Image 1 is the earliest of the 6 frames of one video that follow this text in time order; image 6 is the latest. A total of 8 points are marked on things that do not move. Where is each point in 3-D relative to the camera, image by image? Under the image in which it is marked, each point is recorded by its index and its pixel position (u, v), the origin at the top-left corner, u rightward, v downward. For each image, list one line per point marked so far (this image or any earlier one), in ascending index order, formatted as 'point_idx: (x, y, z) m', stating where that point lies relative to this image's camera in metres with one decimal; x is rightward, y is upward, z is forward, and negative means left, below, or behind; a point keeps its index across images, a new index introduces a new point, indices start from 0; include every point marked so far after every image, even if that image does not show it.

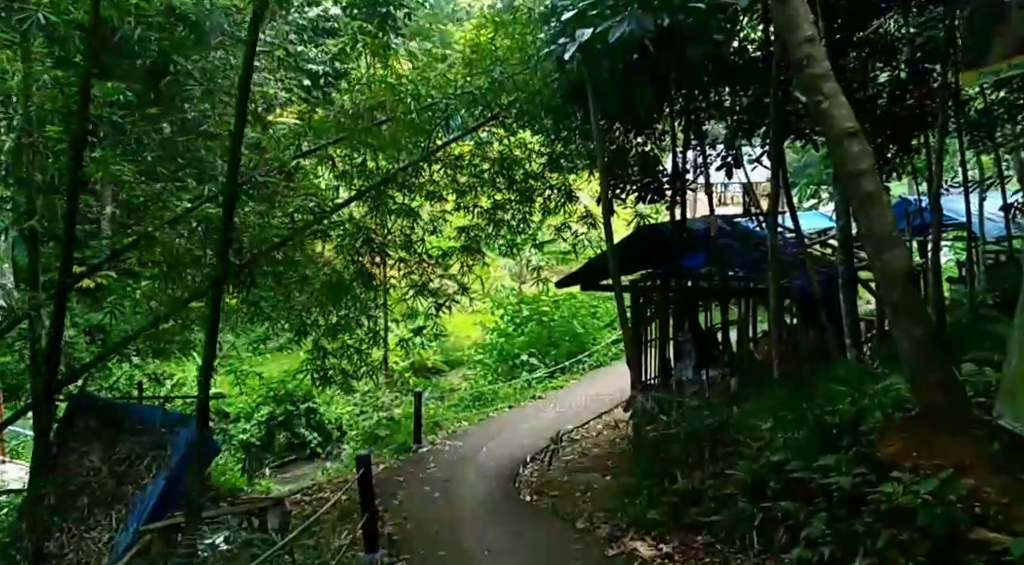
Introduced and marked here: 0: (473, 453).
0: (-0.3, -1.3, +7.0) m
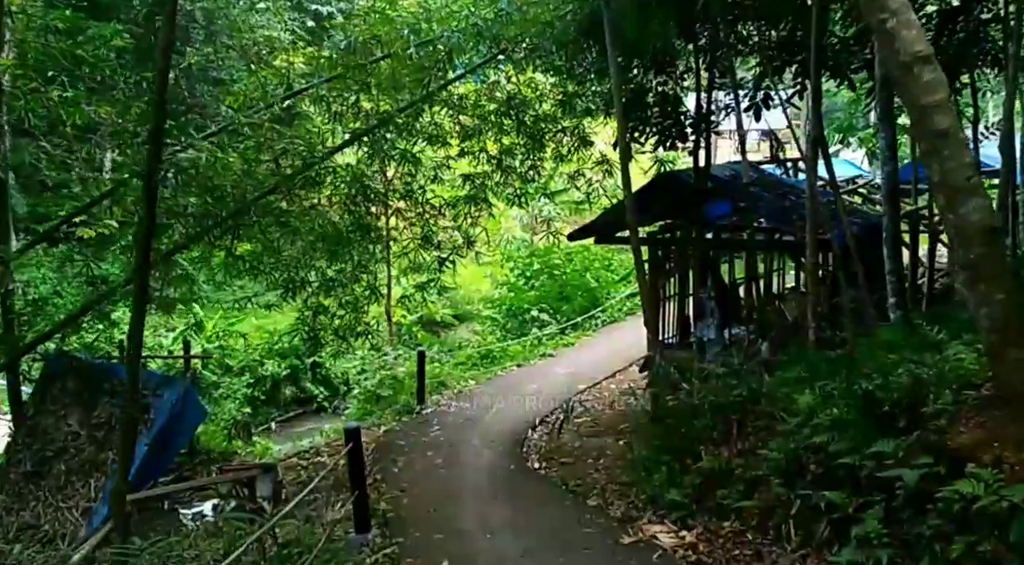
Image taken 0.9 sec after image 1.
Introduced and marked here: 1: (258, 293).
0: (-0.2, -1.0, +6.6) m
1: (-1.9, -0.1, +6.6) m
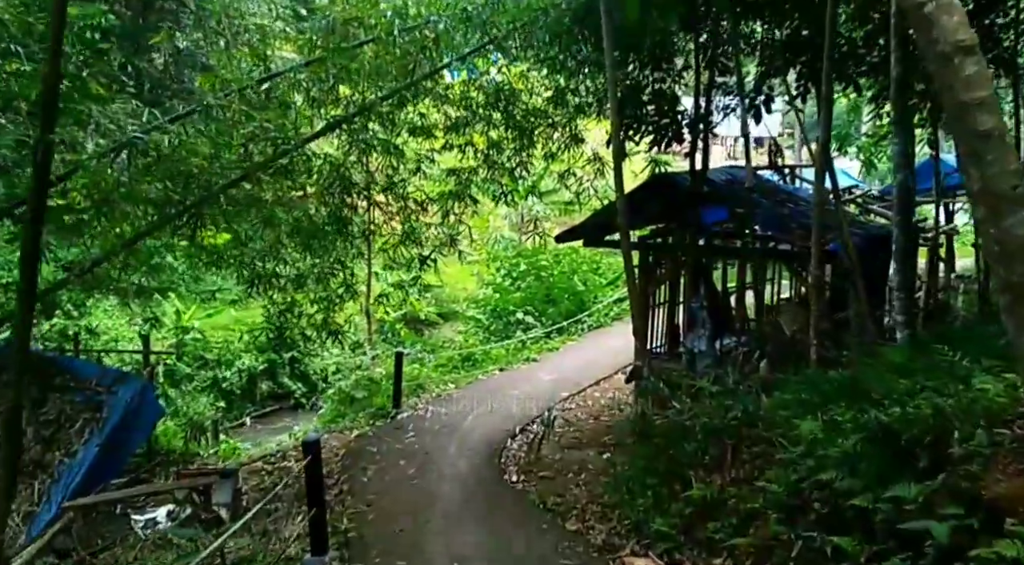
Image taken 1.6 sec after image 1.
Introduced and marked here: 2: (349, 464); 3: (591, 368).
0: (-0.4, -1.0, +6.3) m
1: (-2.0, 0.0, +6.2) m
2: (-1.0, -1.1, +5.3) m
3: (+0.7, -0.8, +7.9) m
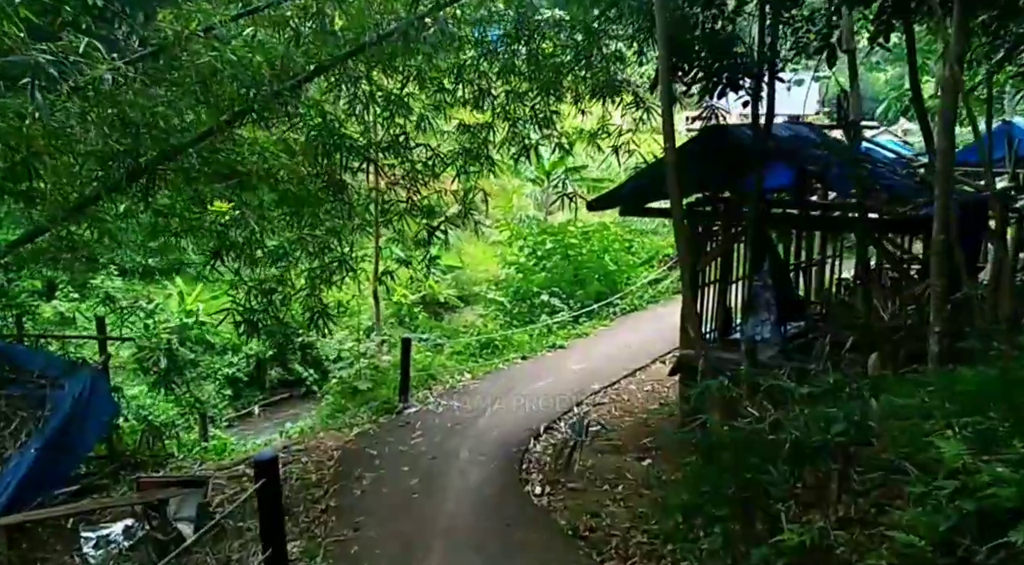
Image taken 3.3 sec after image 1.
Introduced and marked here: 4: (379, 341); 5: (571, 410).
0: (-0.2, -0.8, +5.4) m
1: (-1.8, +0.1, +5.4) m
2: (-0.8, -1.0, +4.5) m
3: (+0.9, -0.6, +7.1) m
4: (-1.1, -0.5, +7.2) m
5: (+0.4, -0.8, +5.7) m
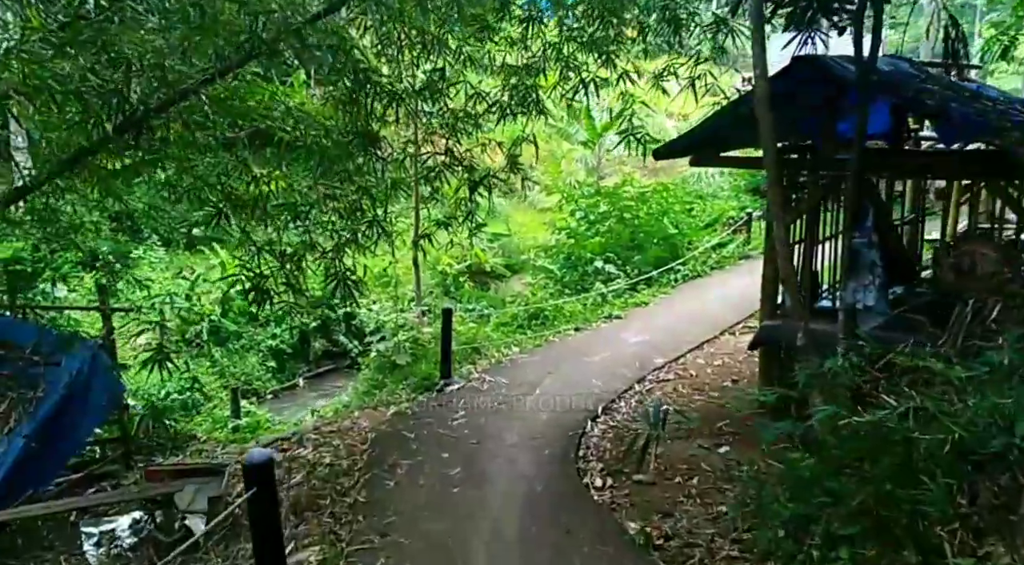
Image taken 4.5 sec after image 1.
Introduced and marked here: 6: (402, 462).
0: (+0.1, -0.6, +4.9) m
1: (-1.6, +0.3, +4.9) m
2: (-0.6, -0.8, +4.0) m
3: (+1.3, -0.3, +6.4) m
4: (-0.7, -0.2, +6.7) m
5: (+0.7, -0.6, +5.1) m
6: (-0.5, -0.8, +3.9) m
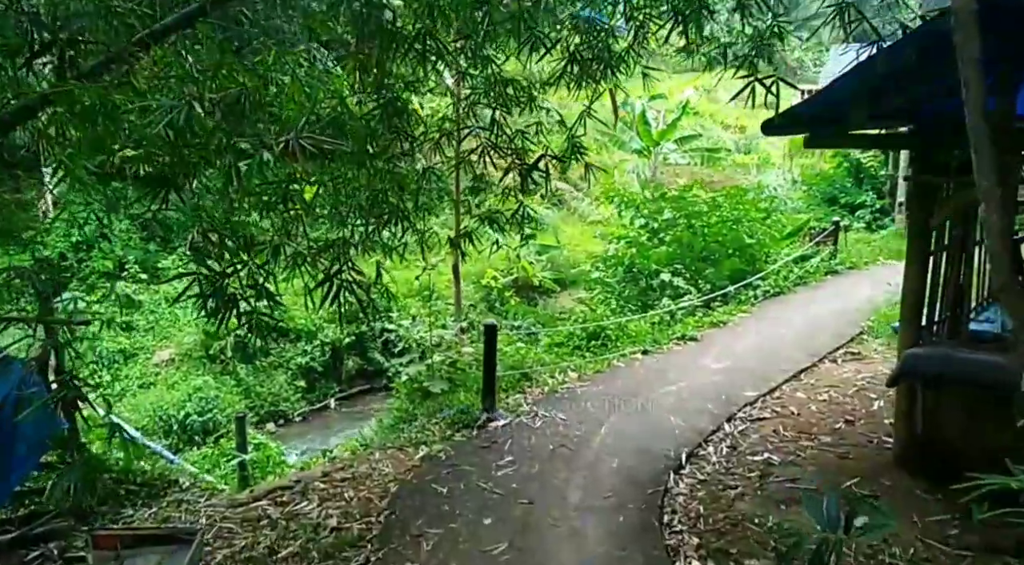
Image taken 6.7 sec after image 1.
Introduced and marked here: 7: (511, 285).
0: (+0.3, -0.7, +3.9) m
1: (-1.3, +0.3, +4.0) m
2: (-0.4, -0.8, +3.0) m
3: (+1.6, -0.4, +5.4) m
4: (-0.3, -0.3, +5.7) m
5: (+0.9, -0.6, +4.0) m
6: (-0.3, -0.8, +3.0) m
7: (0.0, 0.0, +7.4) m
